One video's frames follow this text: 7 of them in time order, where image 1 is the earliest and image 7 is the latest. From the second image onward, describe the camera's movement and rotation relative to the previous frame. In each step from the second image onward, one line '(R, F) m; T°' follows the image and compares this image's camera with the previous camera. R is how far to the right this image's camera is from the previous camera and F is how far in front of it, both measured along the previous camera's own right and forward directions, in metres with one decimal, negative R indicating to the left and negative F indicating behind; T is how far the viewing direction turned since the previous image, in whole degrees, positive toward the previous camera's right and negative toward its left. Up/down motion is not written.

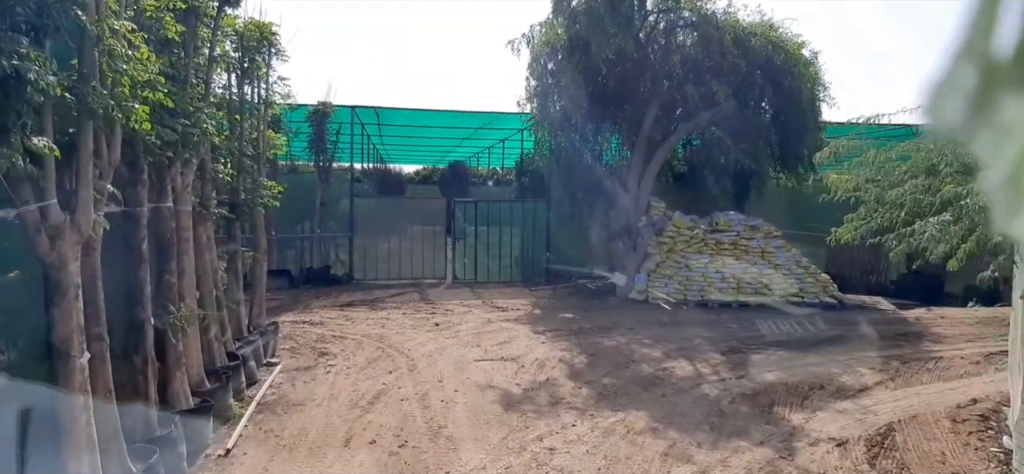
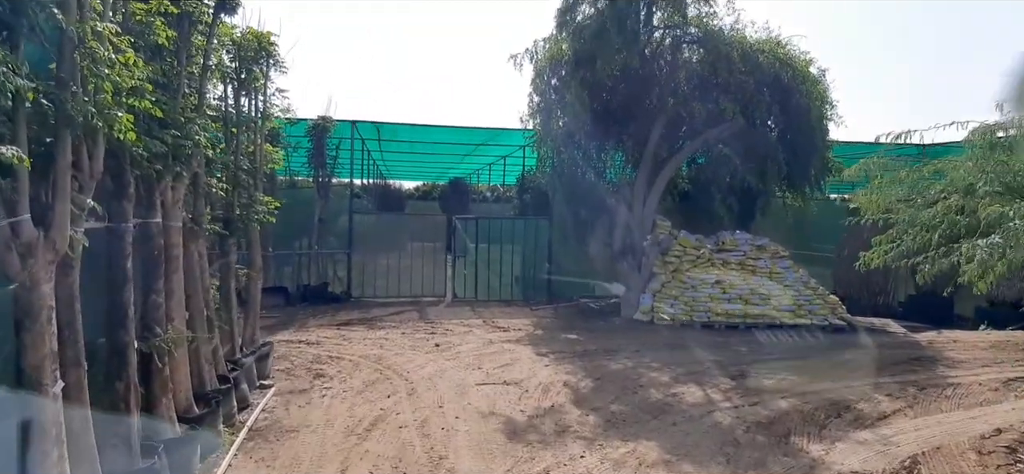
(-0.1, +0.3) m; 0°
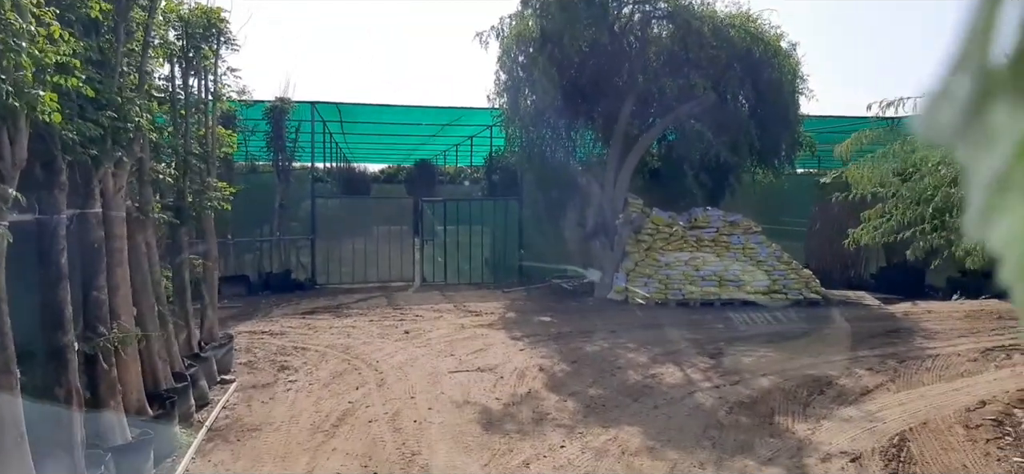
(0.0, +0.3) m; +2°
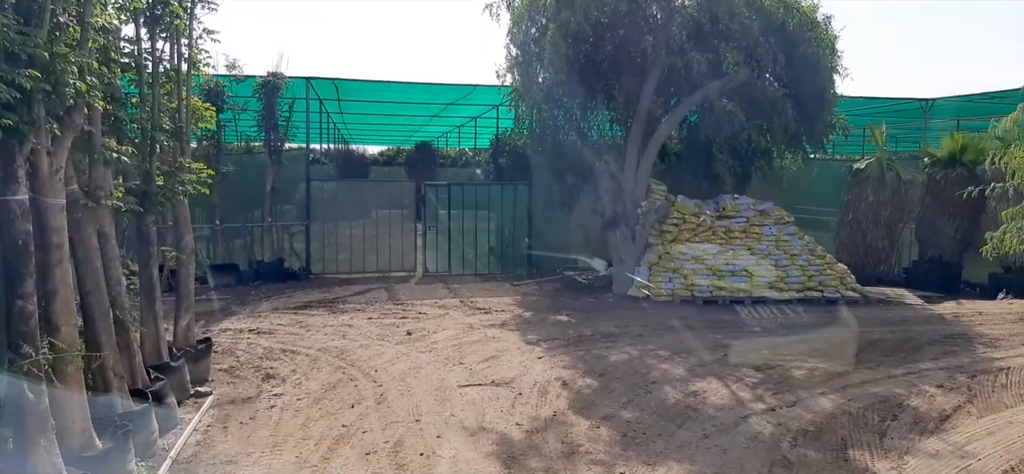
(-0.2, +1.1) m; 0°
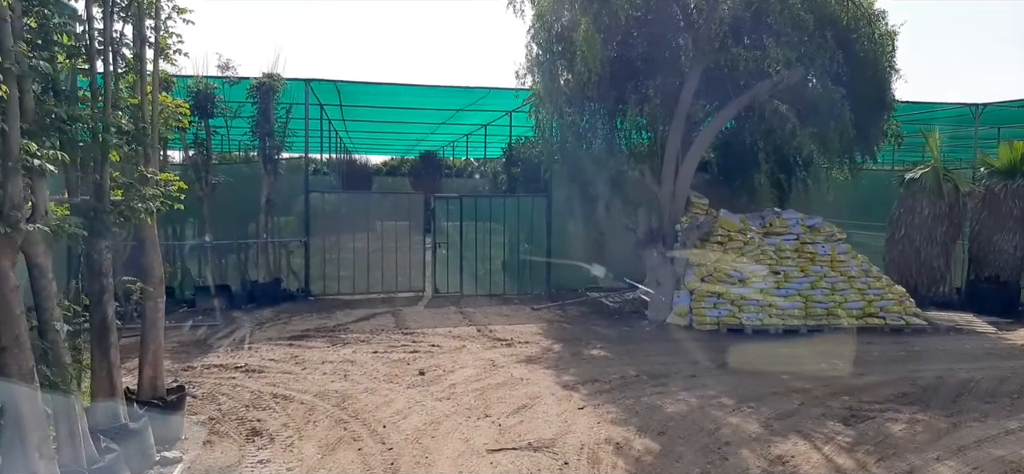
(-0.3, +1.3) m; 0°
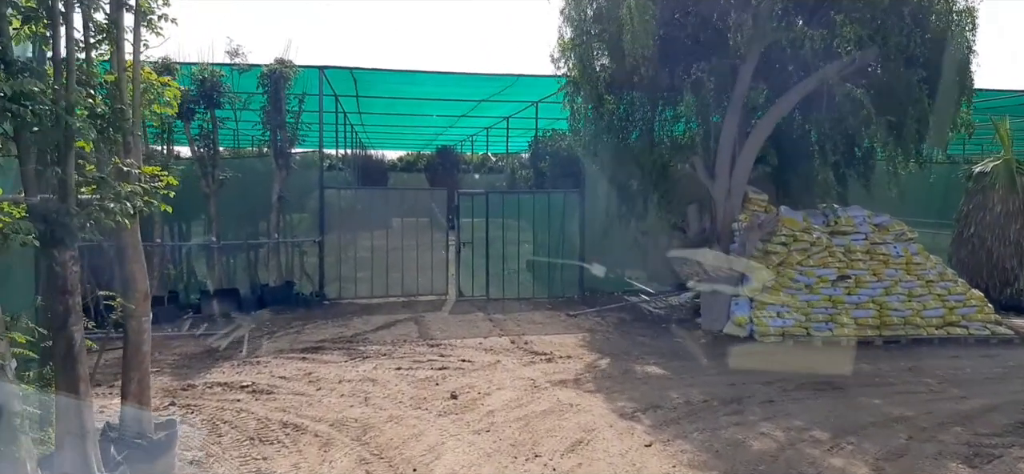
(-0.3, +1.0) m; -1°
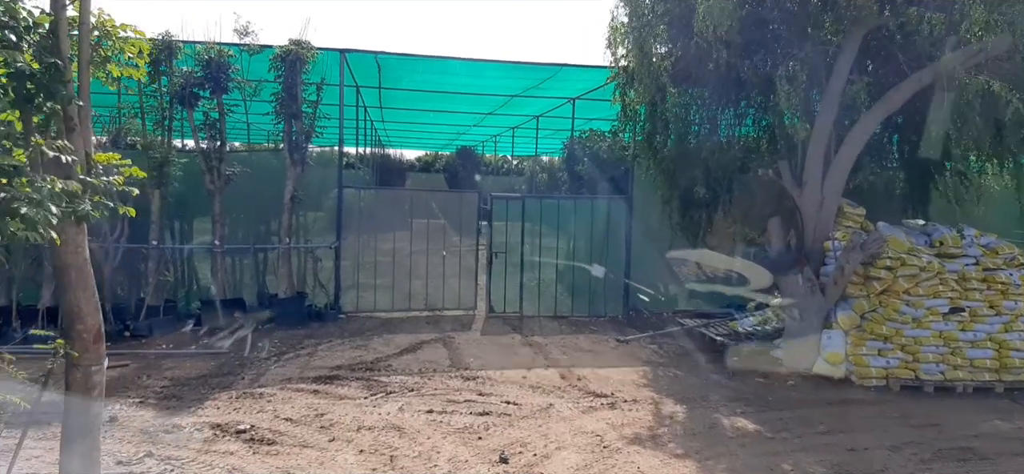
(-0.4, +1.4) m; -1°
